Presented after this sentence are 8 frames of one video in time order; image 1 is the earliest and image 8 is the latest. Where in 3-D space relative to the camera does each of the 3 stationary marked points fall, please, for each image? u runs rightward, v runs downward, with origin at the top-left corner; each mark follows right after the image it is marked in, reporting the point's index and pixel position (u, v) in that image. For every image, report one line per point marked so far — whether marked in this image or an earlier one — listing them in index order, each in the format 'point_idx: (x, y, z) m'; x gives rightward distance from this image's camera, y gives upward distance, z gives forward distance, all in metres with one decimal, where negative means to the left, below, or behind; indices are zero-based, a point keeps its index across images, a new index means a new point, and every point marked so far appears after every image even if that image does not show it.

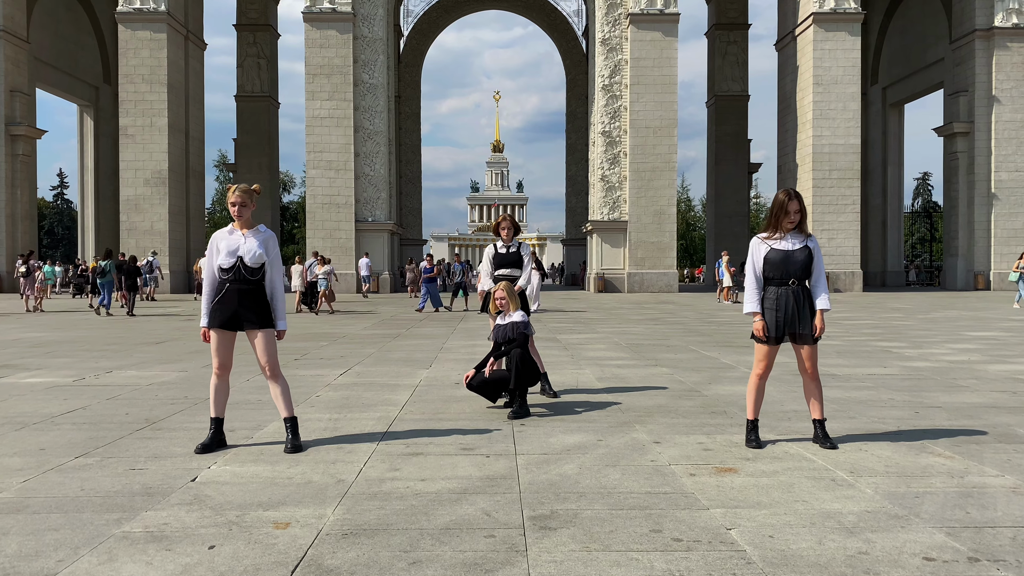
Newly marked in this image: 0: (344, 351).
0: (-2.0, -1.0, +10.6) m
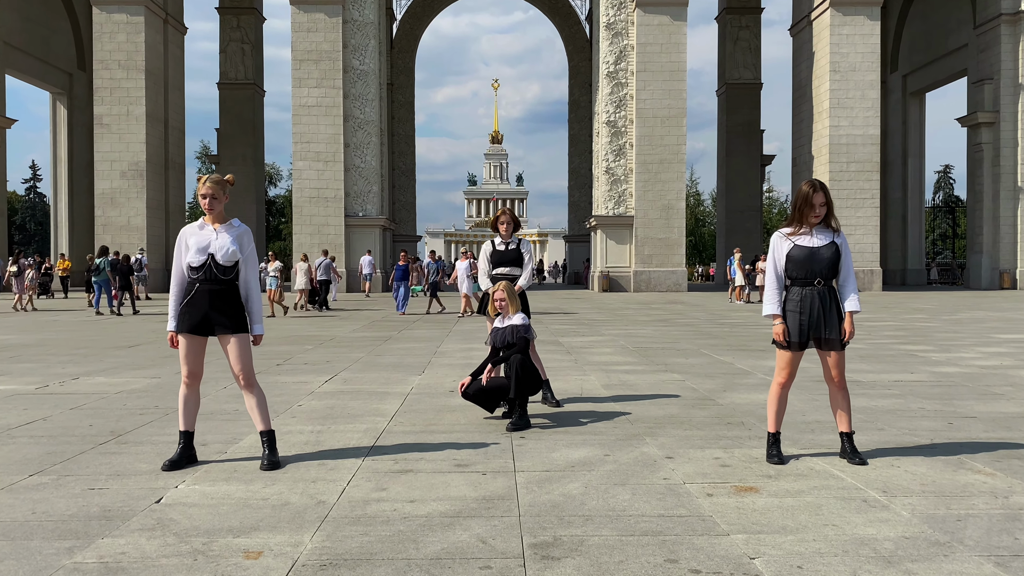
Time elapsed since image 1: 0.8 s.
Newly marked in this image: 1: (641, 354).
0: (-2.0, -1.0, +10.0) m
1: (+1.4, -0.9, +10.4) m
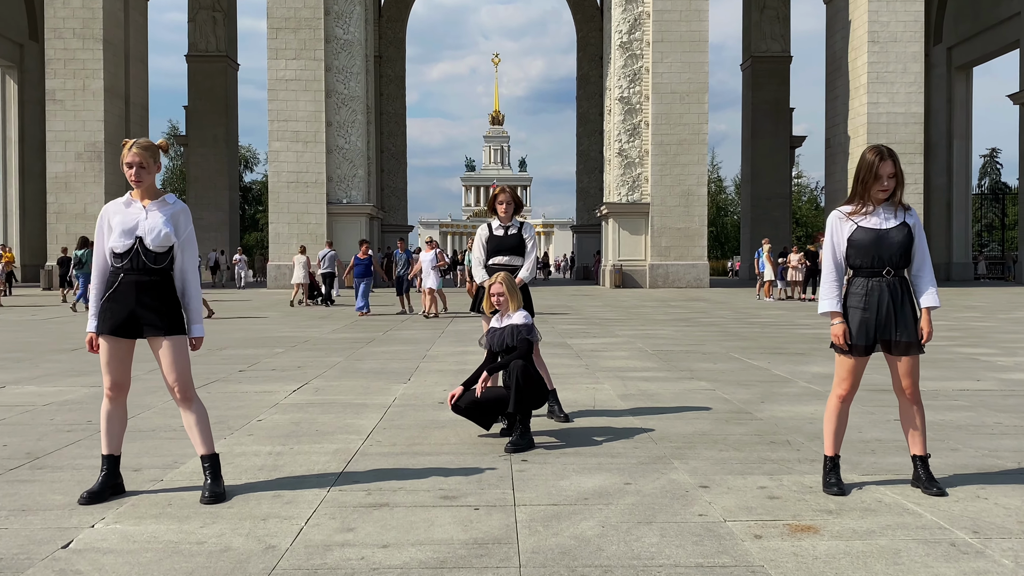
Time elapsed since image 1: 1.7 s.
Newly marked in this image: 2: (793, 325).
0: (-2.0, -0.9, +8.9) m
1: (+1.4, -0.9, +9.2) m
2: (+4.6, -0.7, +15.1) m
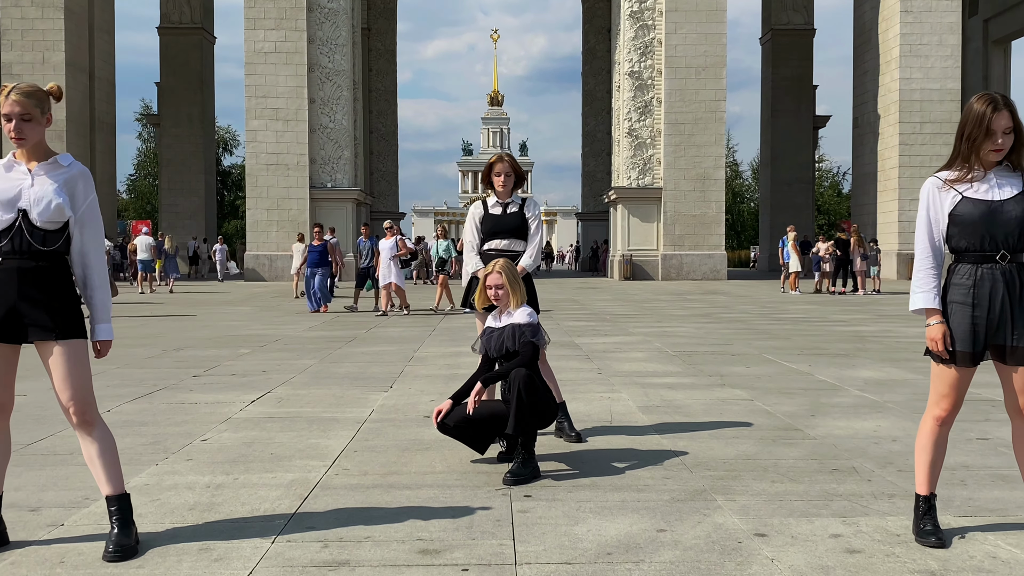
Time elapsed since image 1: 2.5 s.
0: (-2.0, -0.9, +7.7) m
1: (+1.4, -0.8, +8.0) m
2: (+4.6, -0.6, +14.0) m
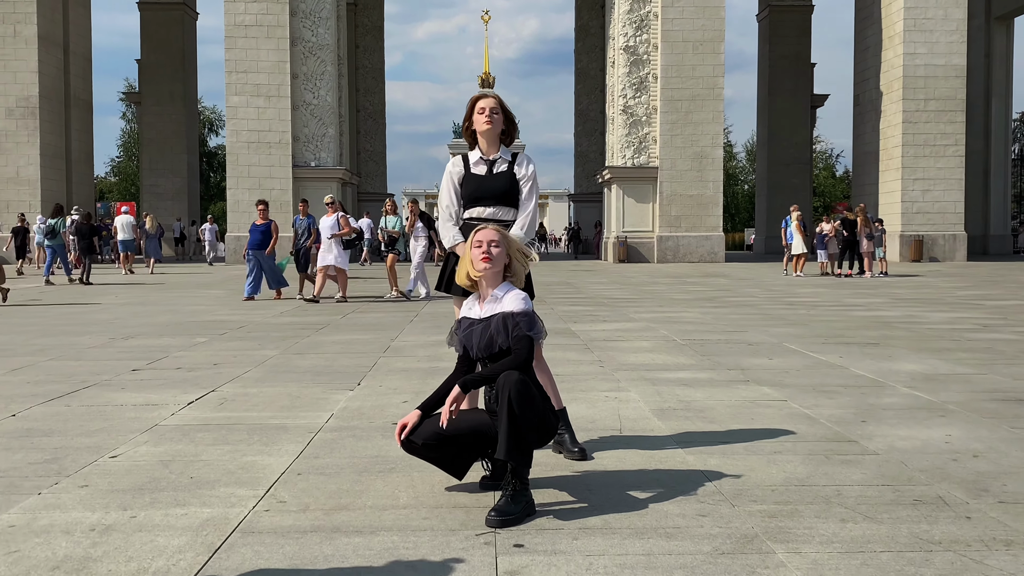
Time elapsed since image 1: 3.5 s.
0: (-2.1, -0.7, +6.5) m
1: (+1.3, -0.7, +6.9) m
2: (+4.4, -0.3, +12.8) m
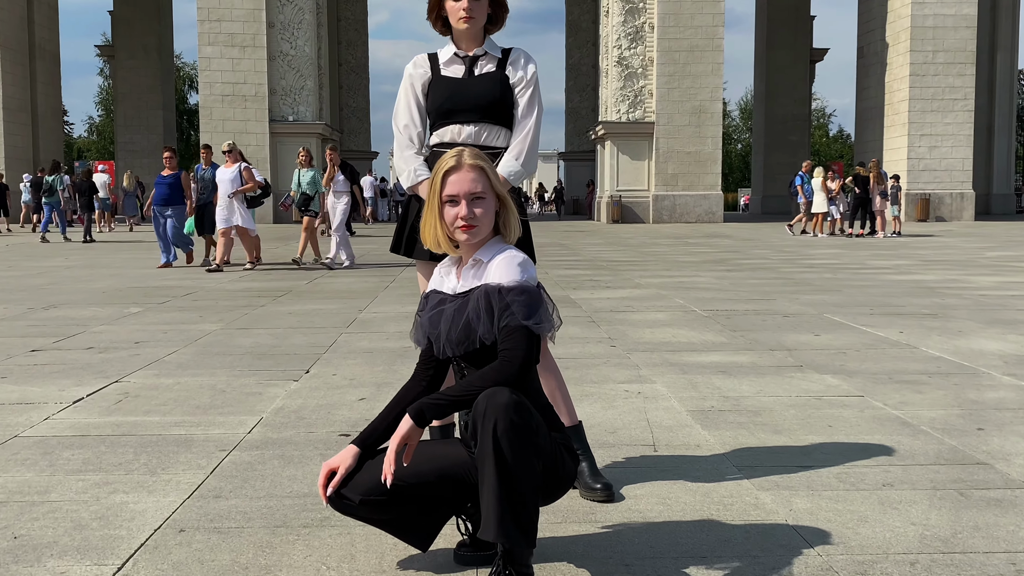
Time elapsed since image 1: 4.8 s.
0: (-2.1, -0.5, +5.0) m
1: (+1.2, -0.4, +5.4) m
2: (+4.3, +0.1, +11.4) m
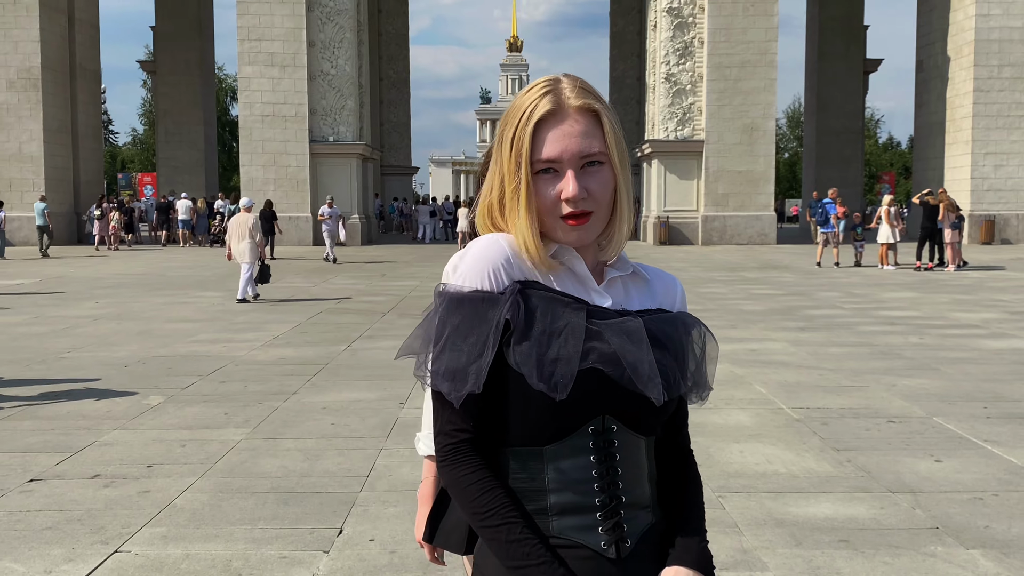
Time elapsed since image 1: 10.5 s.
0: (-1.8, -1.2, +4.2) m
1: (+1.6, -1.1, +4.5) m
2: (+4.9, -0.6, +10.3) m
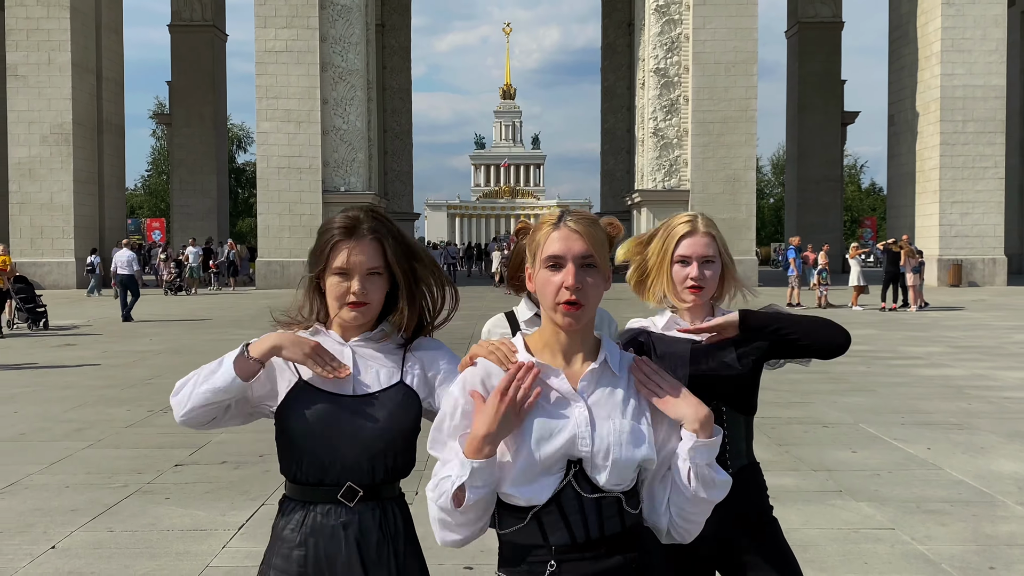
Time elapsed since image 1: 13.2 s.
0: (-1.6, -1.4, +6.0) m
1: (+1.8, -1.4, +6.3) m
2: (+5.0, -1.1, +12.2) m
